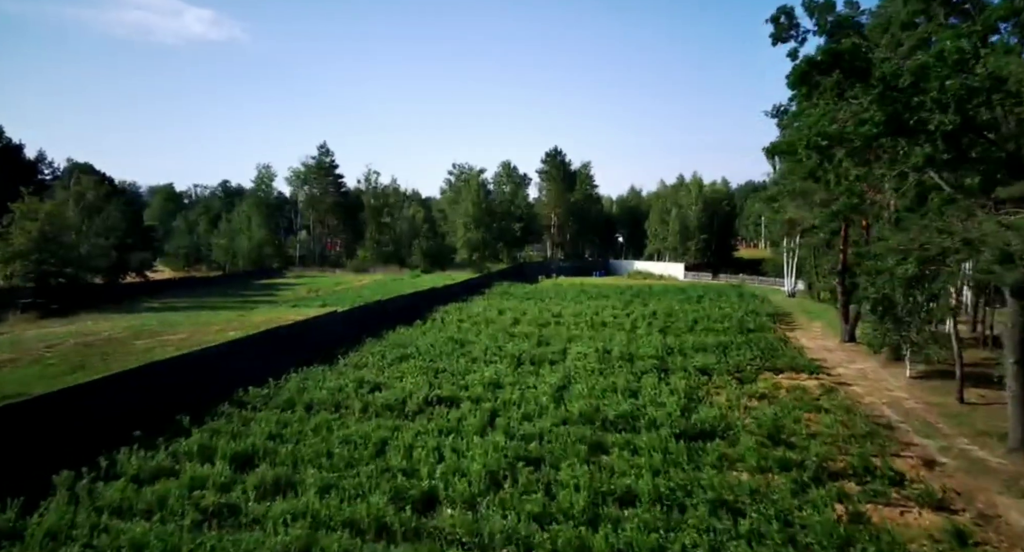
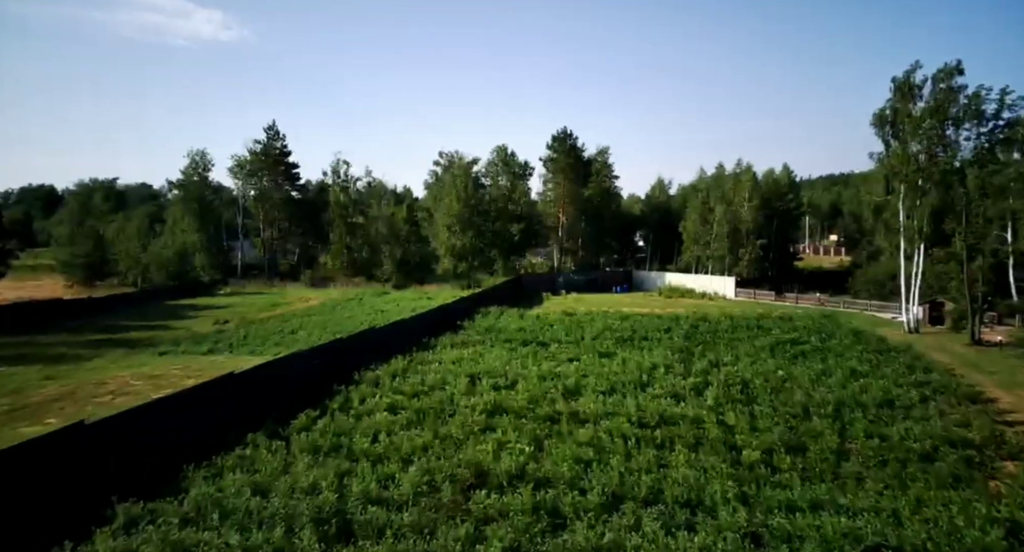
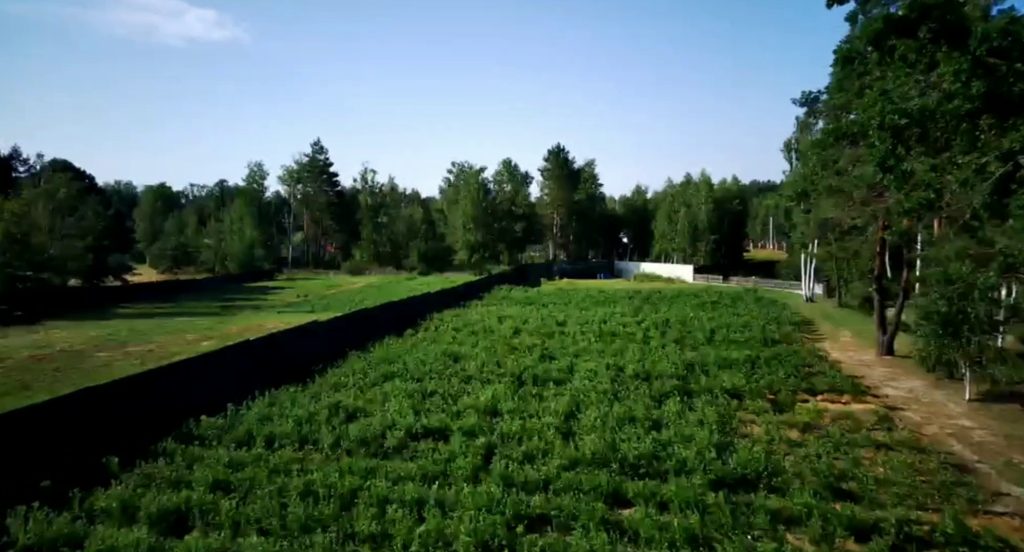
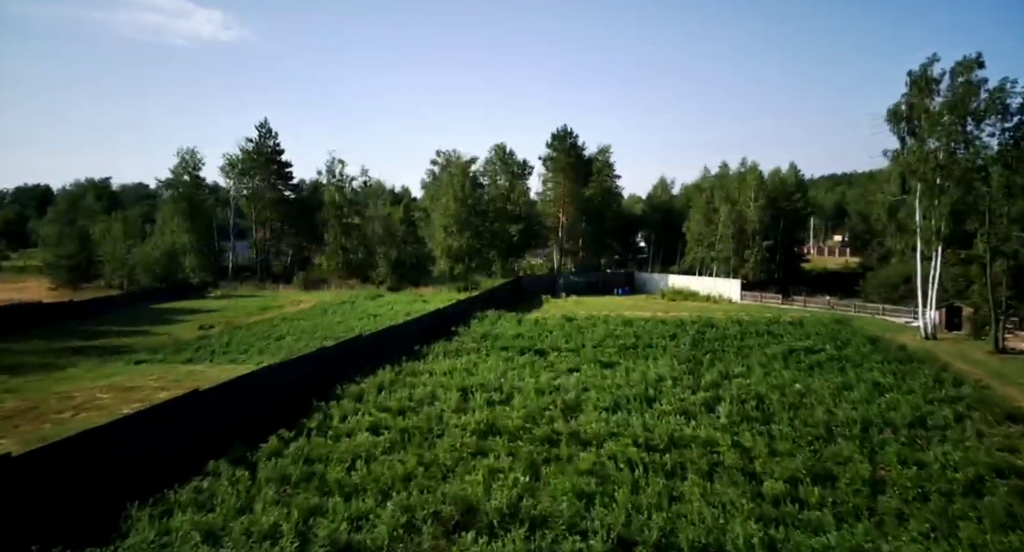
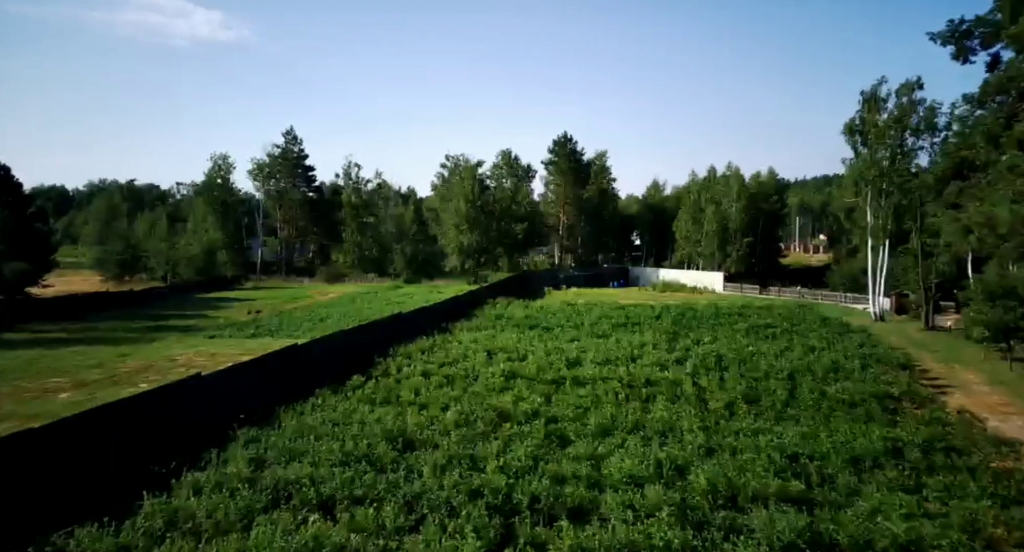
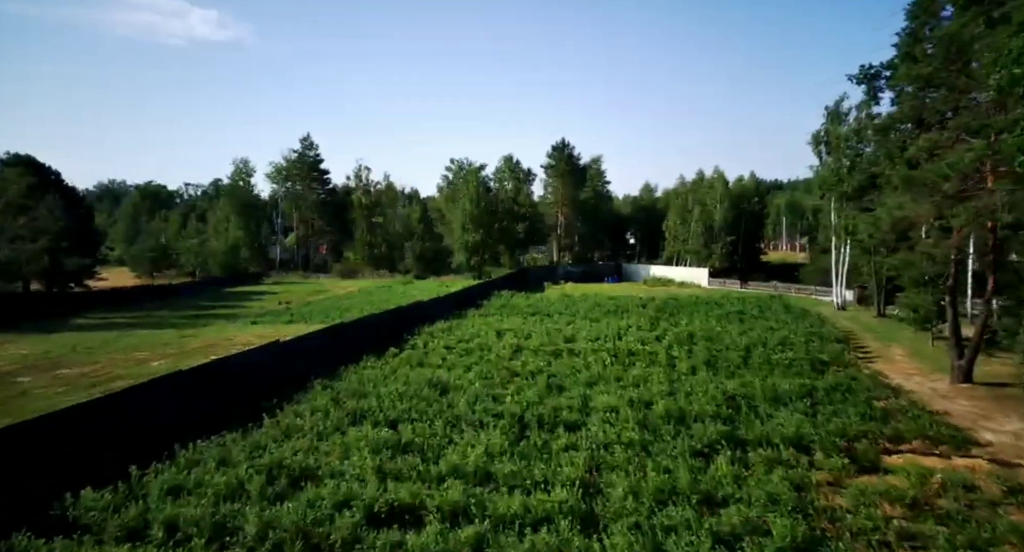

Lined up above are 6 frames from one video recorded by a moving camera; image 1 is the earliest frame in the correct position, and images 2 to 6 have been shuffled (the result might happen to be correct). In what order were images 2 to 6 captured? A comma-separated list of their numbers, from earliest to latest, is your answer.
3, 6, 5, 2, 4
